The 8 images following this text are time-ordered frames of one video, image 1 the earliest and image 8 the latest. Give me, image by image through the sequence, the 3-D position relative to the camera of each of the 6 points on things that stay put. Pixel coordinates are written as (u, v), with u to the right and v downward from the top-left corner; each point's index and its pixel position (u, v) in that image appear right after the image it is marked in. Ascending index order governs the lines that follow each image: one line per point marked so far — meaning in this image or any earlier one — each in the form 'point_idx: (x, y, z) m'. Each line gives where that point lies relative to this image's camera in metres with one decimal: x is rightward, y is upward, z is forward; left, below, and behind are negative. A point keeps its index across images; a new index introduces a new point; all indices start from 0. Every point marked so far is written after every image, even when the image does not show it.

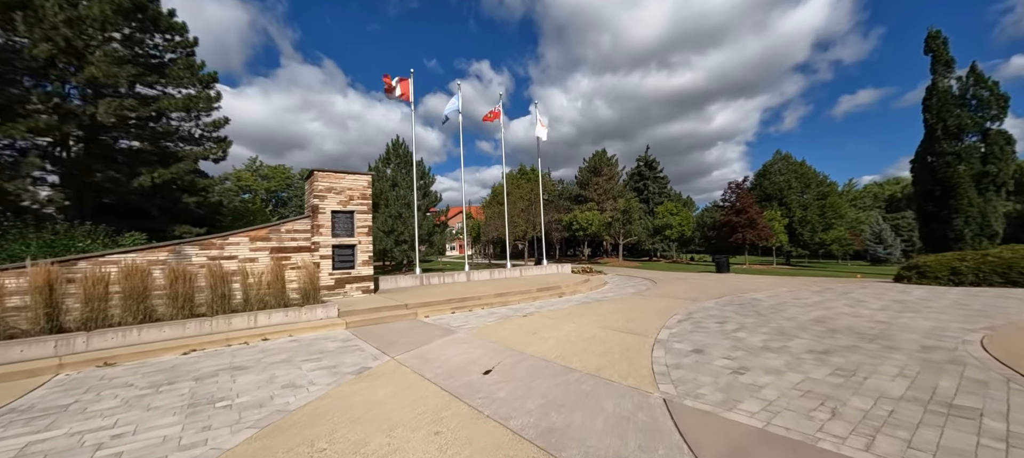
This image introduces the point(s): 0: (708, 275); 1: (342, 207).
0: (+9.8, -2.3, +18.0) m
1: (-5.8, +0.7, +12.3) m
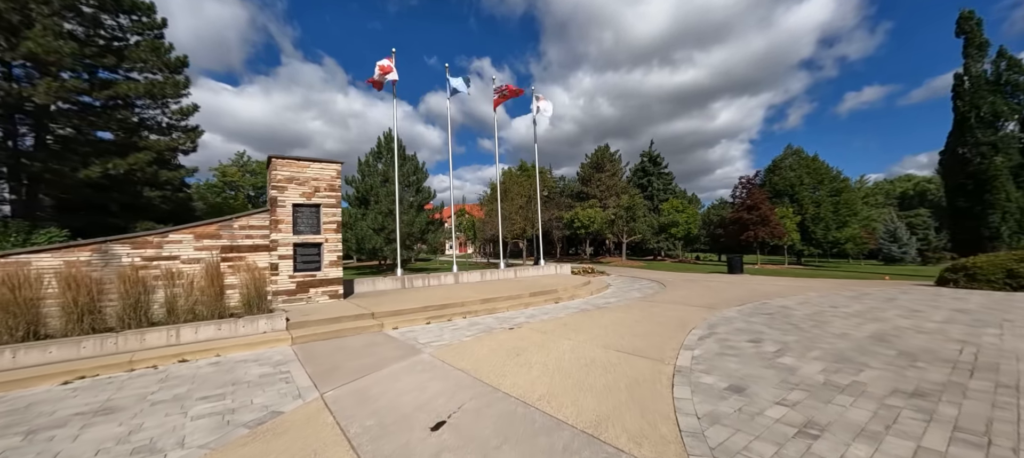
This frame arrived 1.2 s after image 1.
0: (+9.5, -2.2, +16.3) m
1: (-6.1, +0.9, +10.8) m
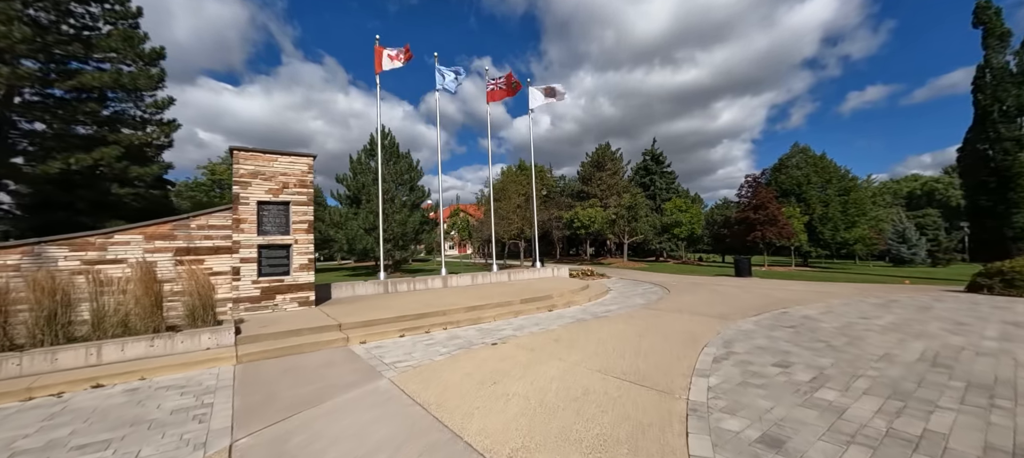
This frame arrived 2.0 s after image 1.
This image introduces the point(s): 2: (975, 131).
0: (+9.2, -2.2, +15.2) m
1: (-6.4, +0.9, +9.7) m
2: (+23.9, +5.0, +18.7) m
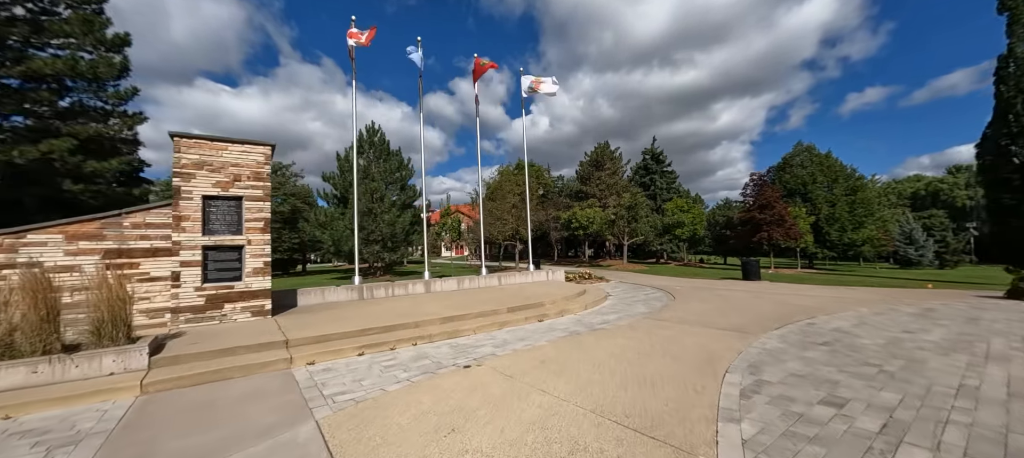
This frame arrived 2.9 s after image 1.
0: (+8.8, -2.2, +14.0) m
1: (-6.8, +0.9, +8.5) m
2: (+23.5, +5.0, +17.6) m
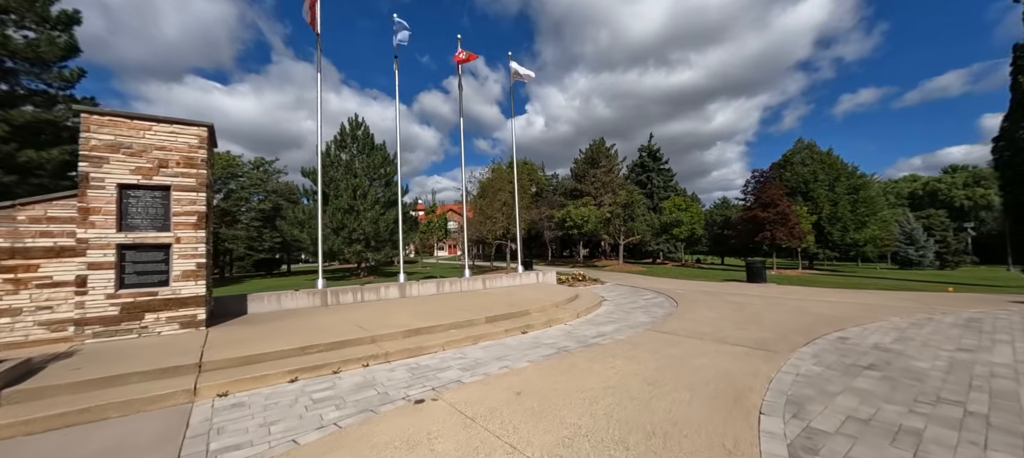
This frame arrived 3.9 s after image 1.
0: (+8.3, -2.1, +12.8) m
1: (-7.2, +1.0, +7.1) m
2: (+23.0, +5.0, +16.6) m
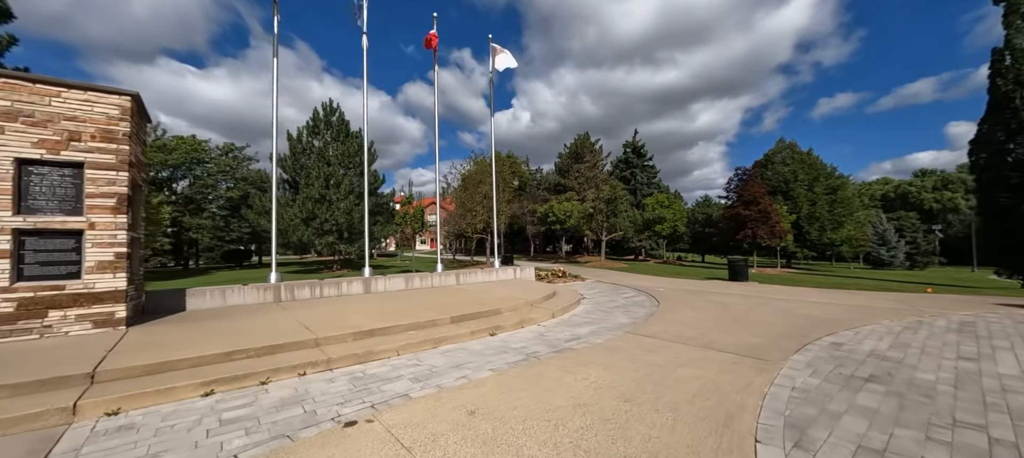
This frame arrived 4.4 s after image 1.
0: (+7.5, -2.0, +12.5) m
1: (-7.8, +1.3, +6.1) m
2: (+22.1, +4.9, +16.7) m
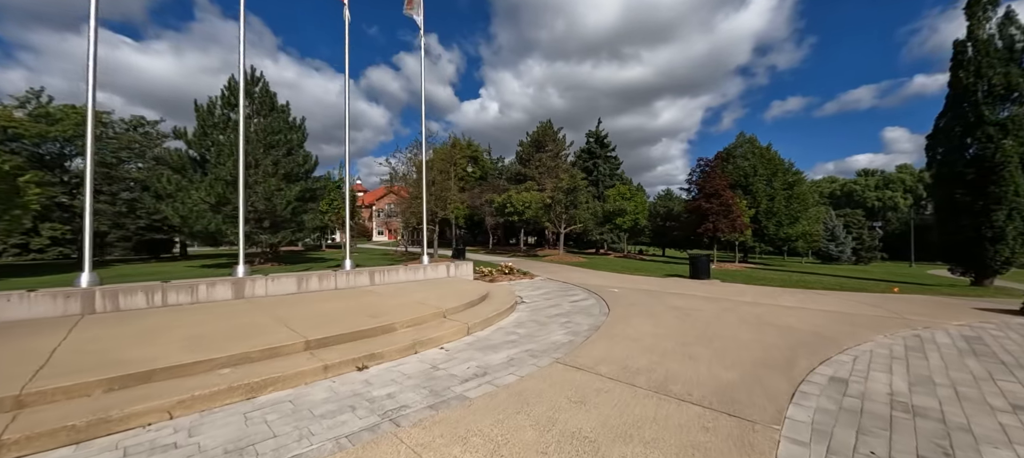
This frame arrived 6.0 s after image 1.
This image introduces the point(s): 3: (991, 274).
0: (+5.4, -1.8, +11.0) m
1: (-9.2, +1.5, +3.2) m
2: (+19.7, +5.1, +16.3) m
3: (+20.5, -1.9, +15.5) m
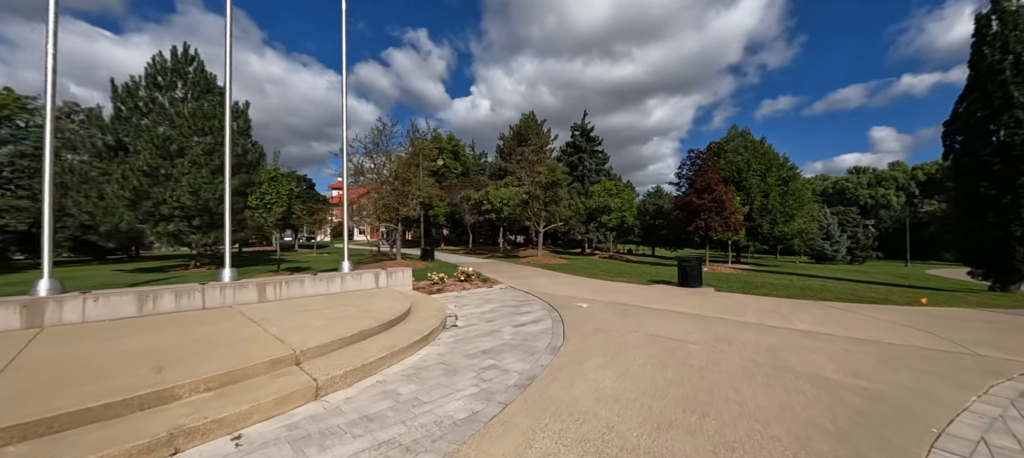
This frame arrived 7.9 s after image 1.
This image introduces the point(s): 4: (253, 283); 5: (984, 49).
0: (+4.0, -1.7, +8.8) m
1: (-10.4, +1.5, +0.8) m
2: (+18.2, +5.2, +14.4) m
3: (+19.1, -1.9, +13.7) m
4: (-5.4, -1.1, +7.7) m
5: (+18.1, +6.9, +14.0) m
